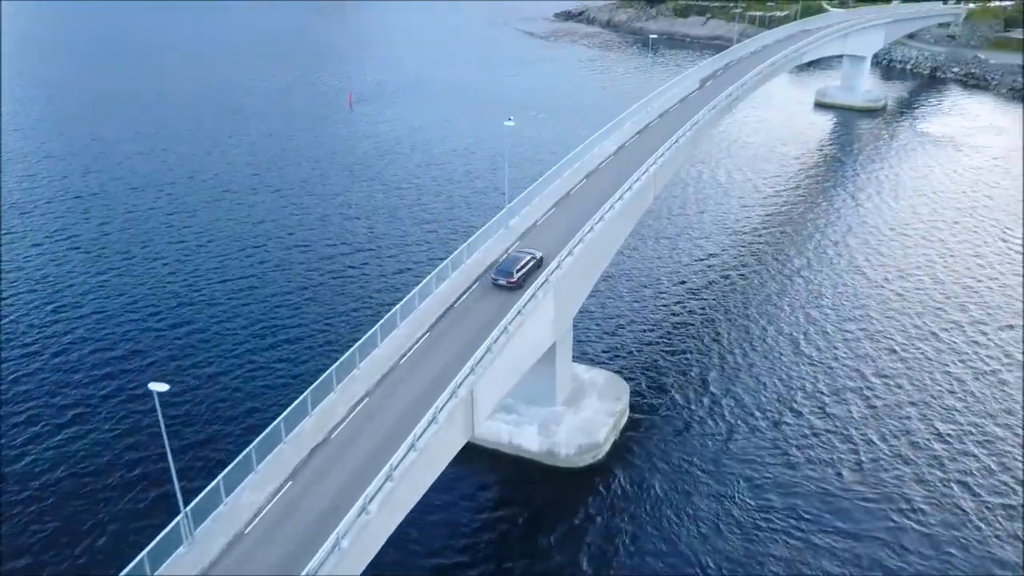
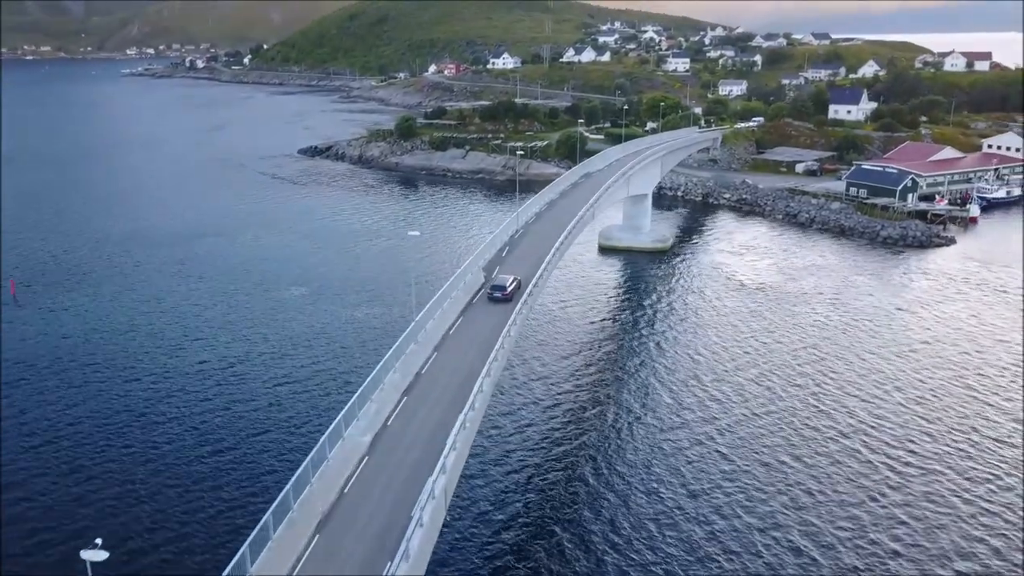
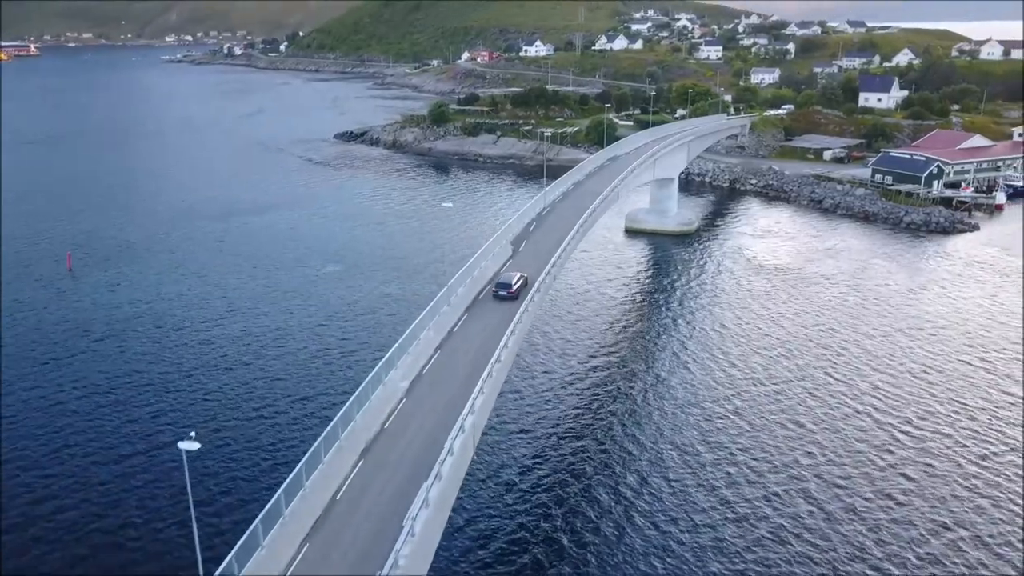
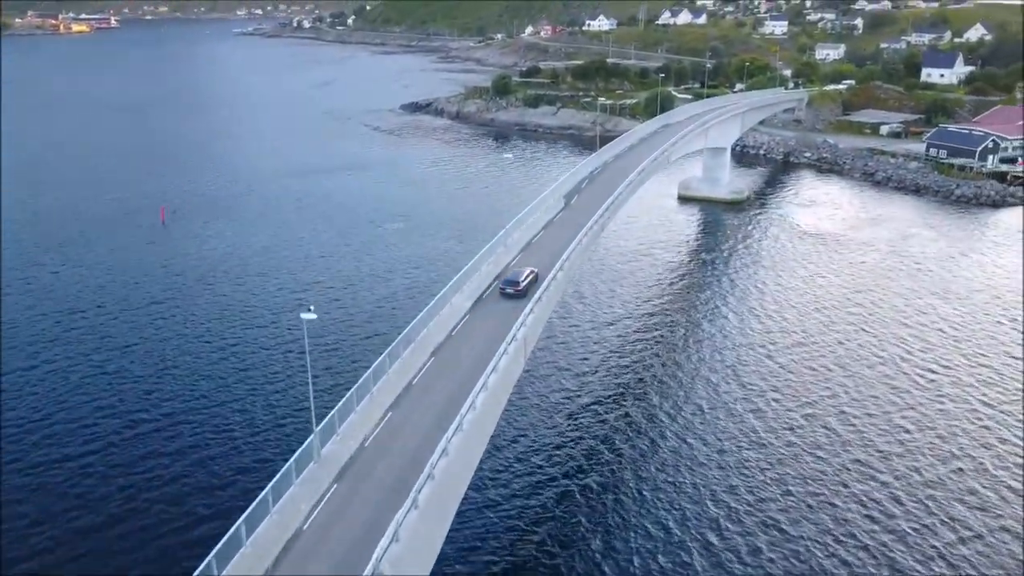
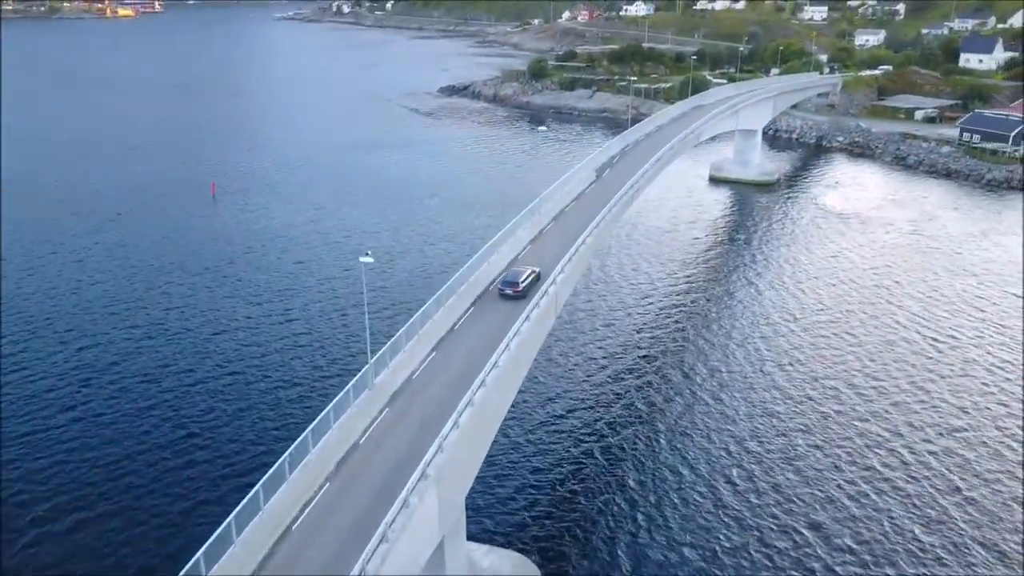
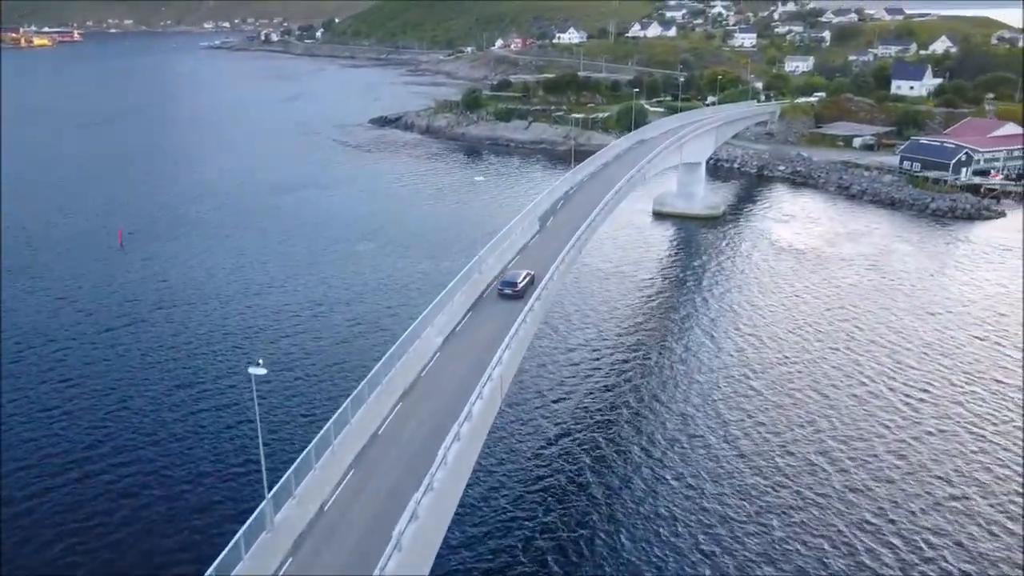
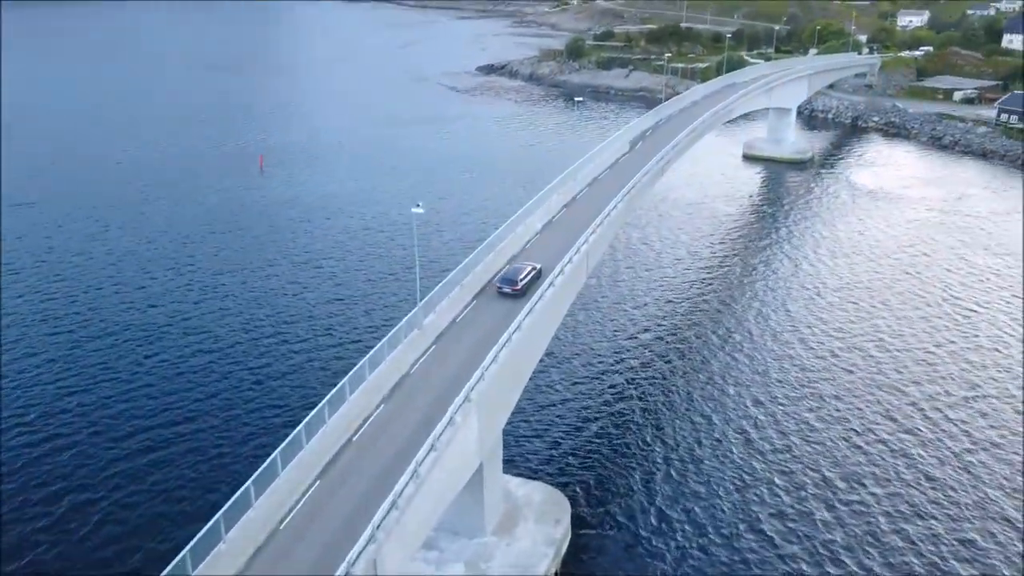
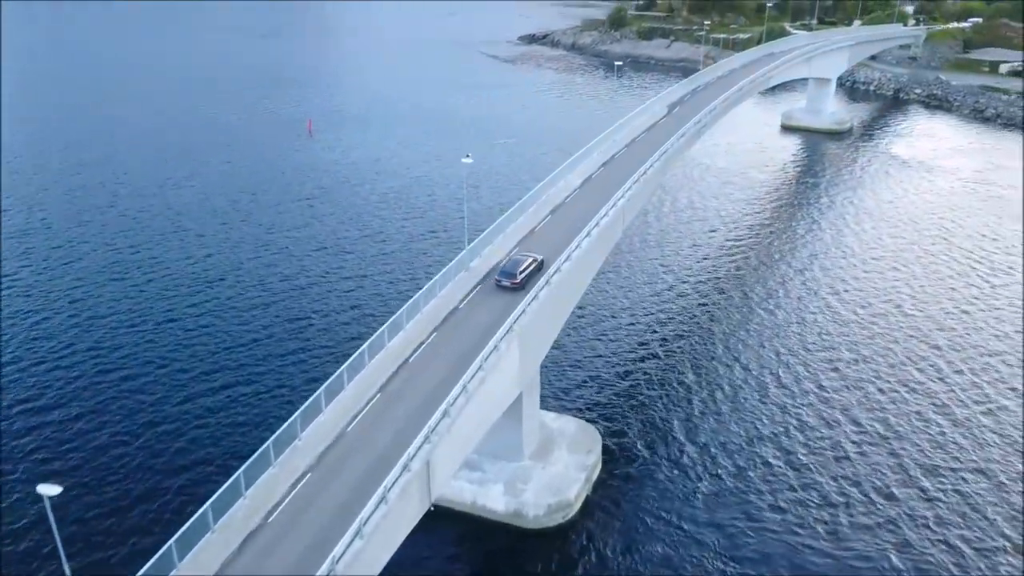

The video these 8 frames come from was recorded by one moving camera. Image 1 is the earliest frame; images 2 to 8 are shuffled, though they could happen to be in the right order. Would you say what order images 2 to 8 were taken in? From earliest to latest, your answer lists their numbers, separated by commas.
8, 7, 5, 4, 6, 3, 2
